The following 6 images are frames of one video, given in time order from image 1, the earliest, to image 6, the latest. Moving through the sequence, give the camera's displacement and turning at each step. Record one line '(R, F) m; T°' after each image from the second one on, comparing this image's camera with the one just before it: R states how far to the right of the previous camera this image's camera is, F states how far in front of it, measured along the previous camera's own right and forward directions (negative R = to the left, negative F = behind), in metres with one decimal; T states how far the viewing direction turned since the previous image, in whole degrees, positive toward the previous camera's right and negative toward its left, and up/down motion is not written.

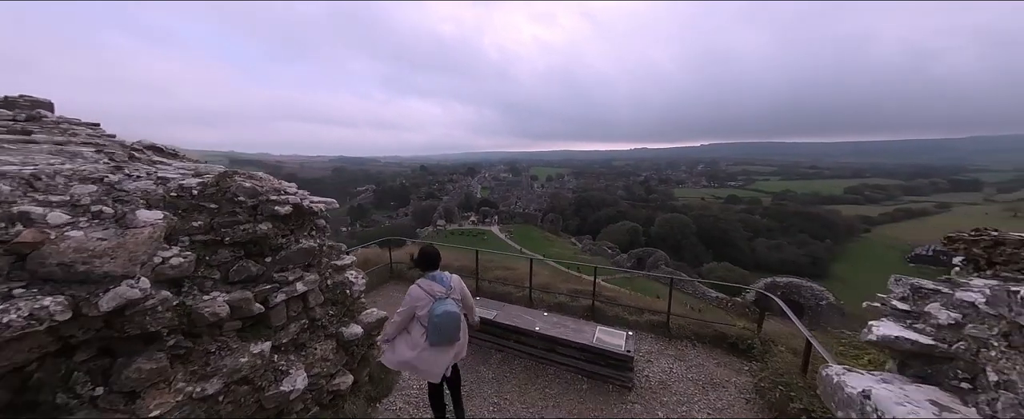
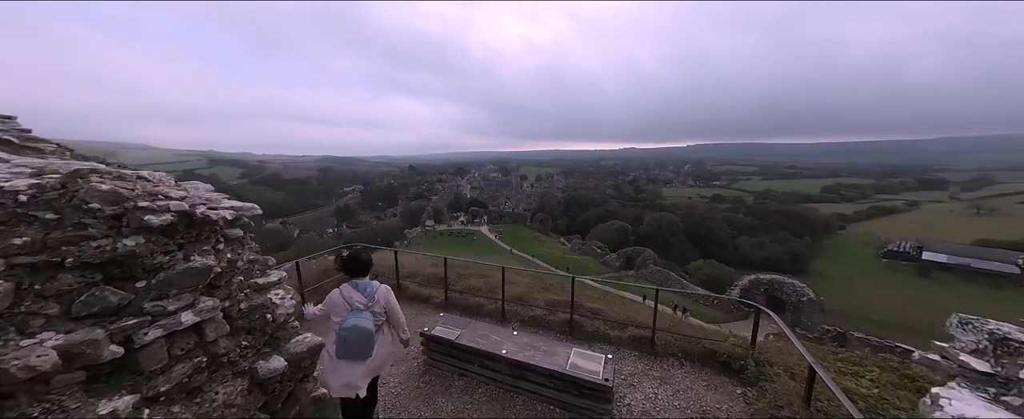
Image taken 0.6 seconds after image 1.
(+0.4, +0.6) m; +2°
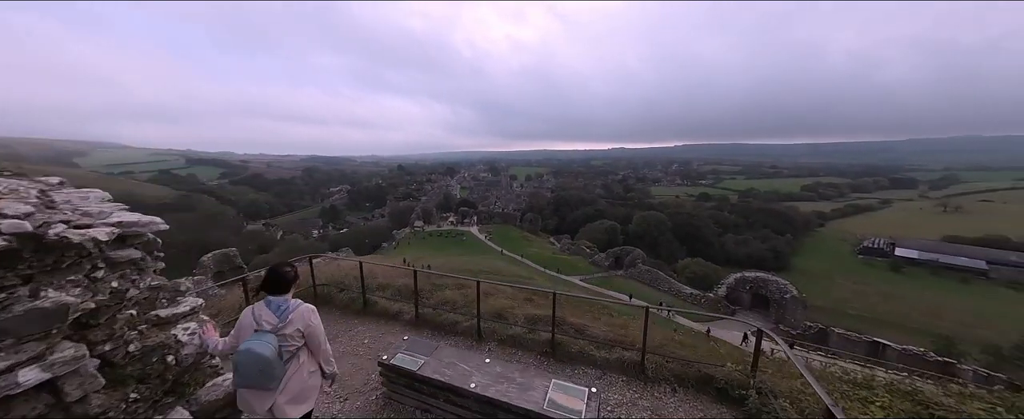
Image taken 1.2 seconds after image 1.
(+0.2, +0.5) m; +2°
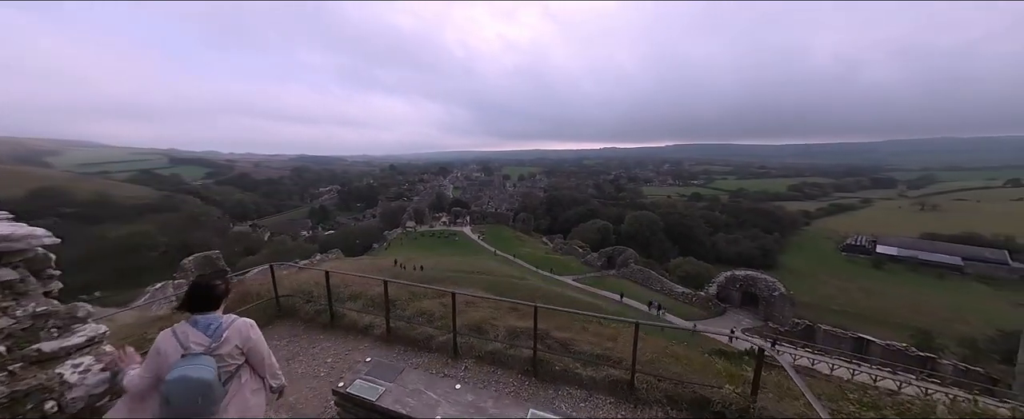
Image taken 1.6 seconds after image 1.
(+0.2, +0.4) m; +1°
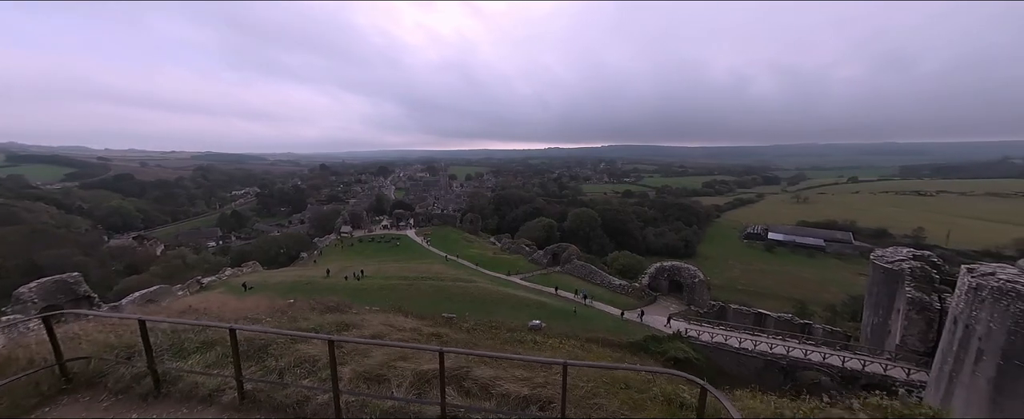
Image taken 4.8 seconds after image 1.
(+0.5, +0.8) m; +10°
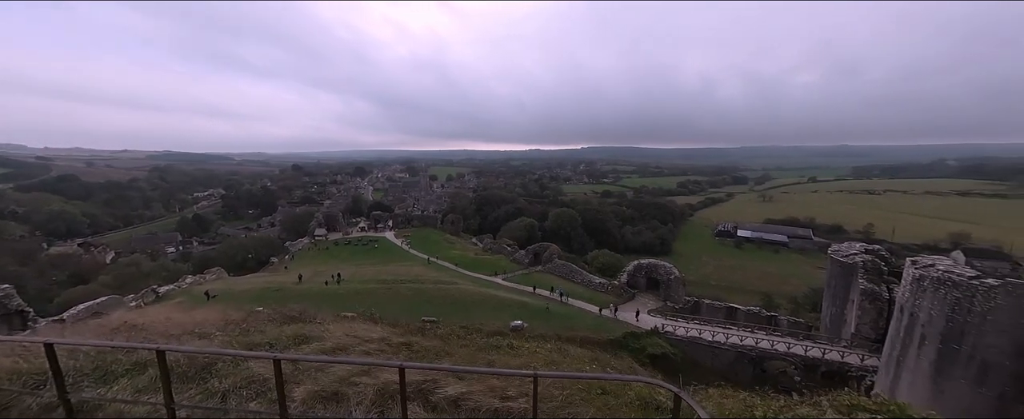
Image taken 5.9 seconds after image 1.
(+0.2, +0.2) m; +4°
